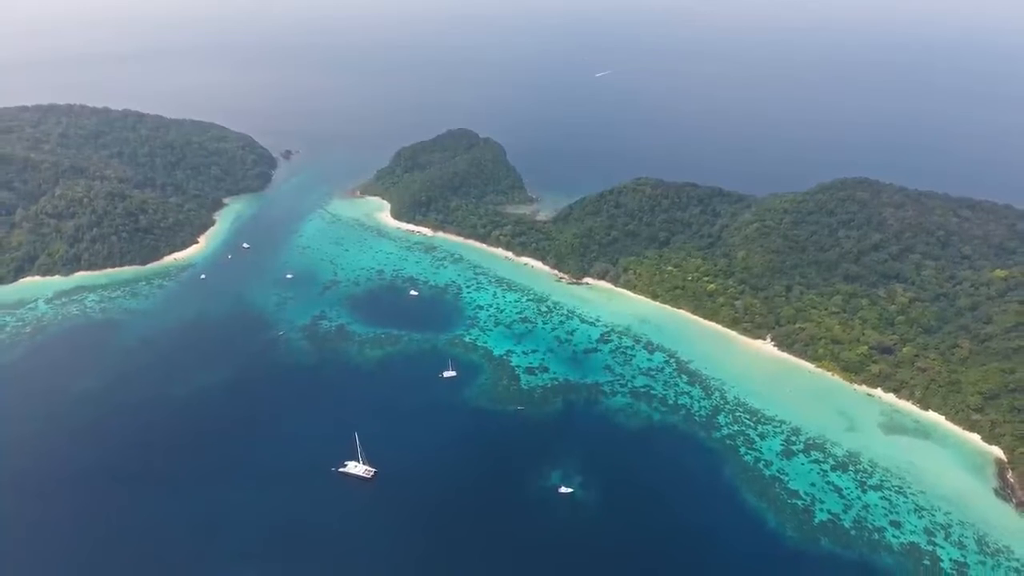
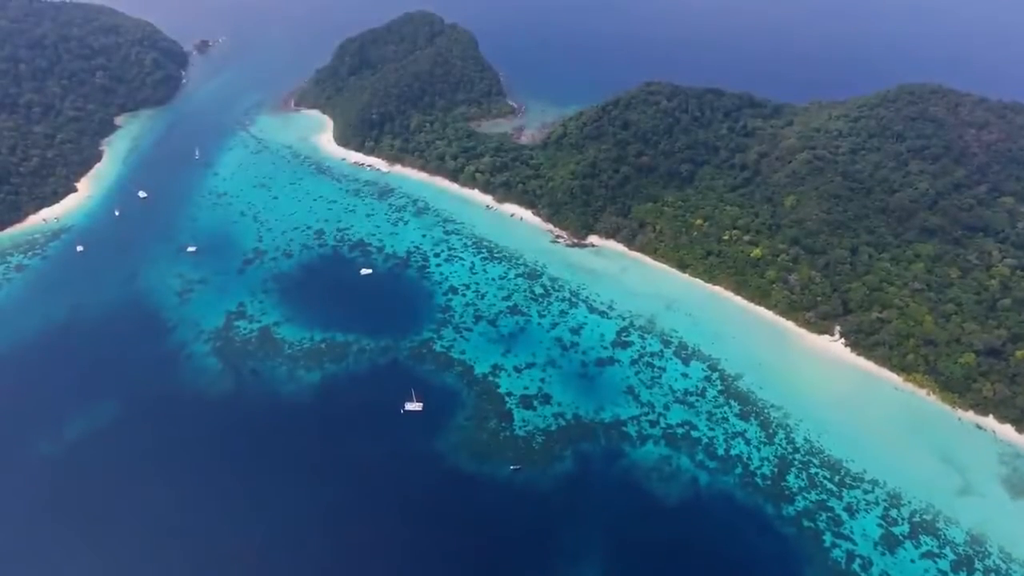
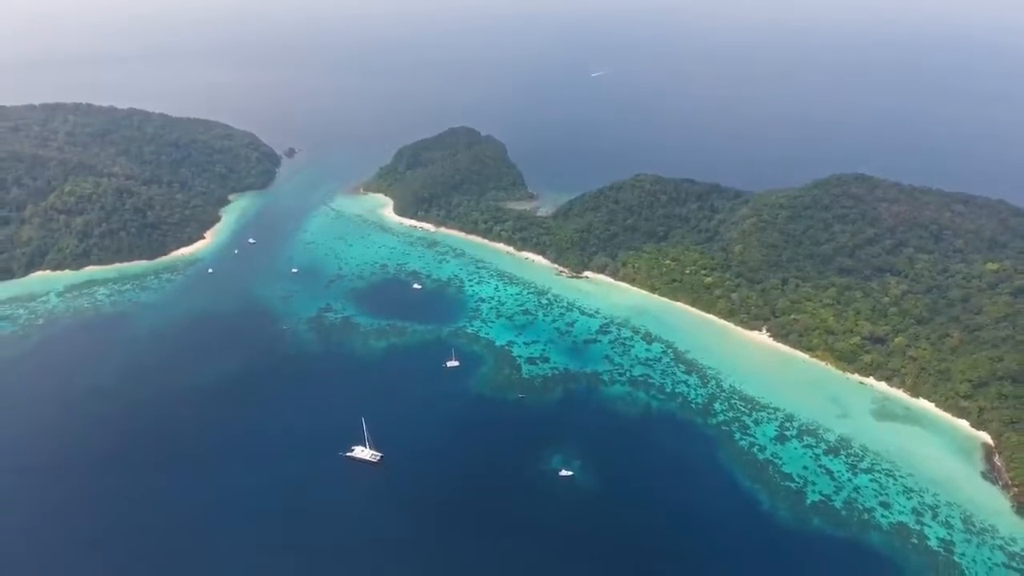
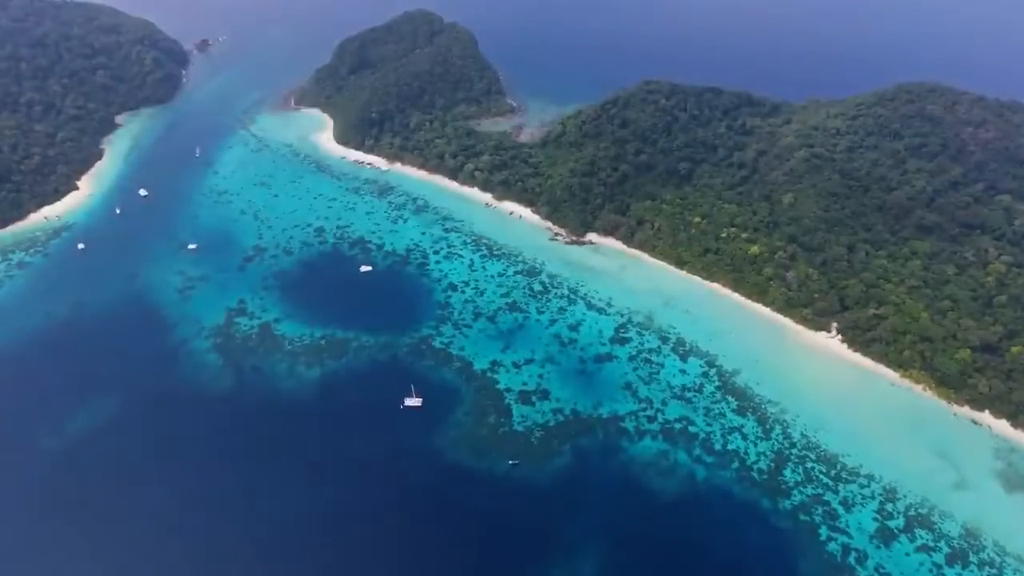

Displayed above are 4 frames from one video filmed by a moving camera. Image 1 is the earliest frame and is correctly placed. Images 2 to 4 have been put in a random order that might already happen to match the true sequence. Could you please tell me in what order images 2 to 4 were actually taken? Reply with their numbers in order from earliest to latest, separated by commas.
3, 4, 2
